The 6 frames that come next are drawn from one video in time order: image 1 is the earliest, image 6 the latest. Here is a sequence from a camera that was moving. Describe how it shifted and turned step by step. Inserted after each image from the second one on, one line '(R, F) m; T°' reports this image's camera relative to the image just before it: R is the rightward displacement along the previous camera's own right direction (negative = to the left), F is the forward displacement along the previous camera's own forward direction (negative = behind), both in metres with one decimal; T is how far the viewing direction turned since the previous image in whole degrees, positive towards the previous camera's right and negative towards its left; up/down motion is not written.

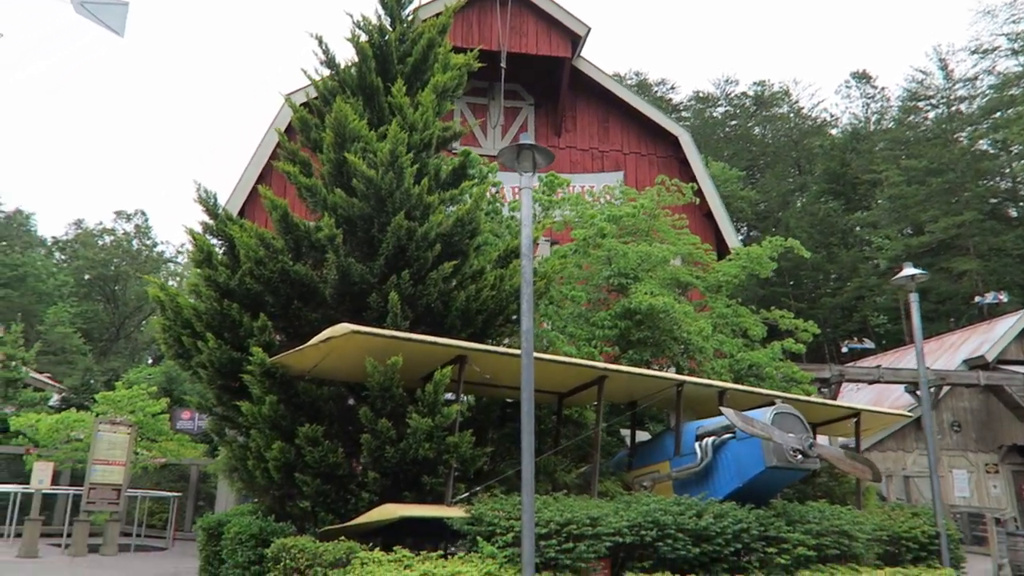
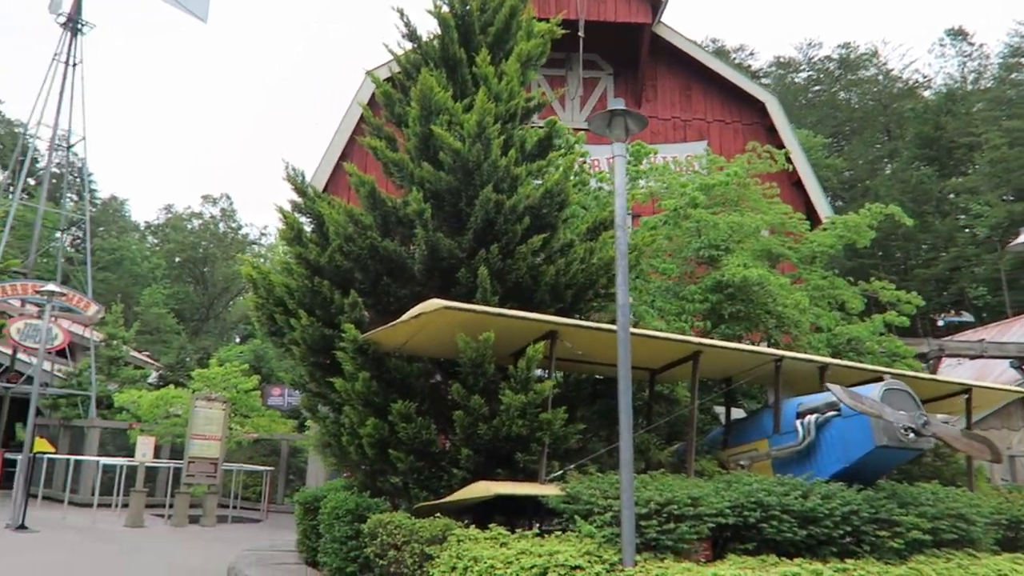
(-0.2, +0.2) m; -5°
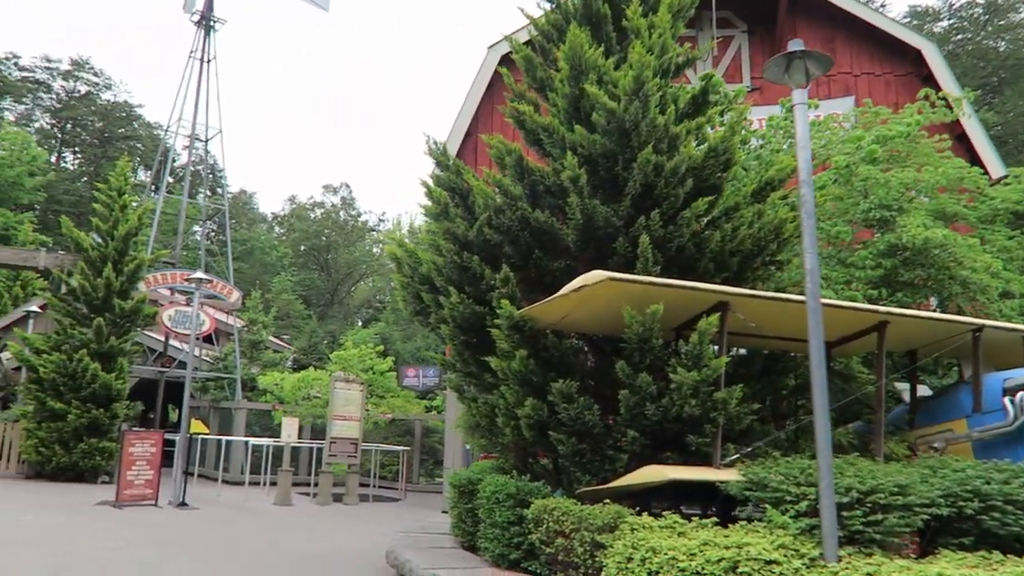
(-0.4, +0.4) m; -8°
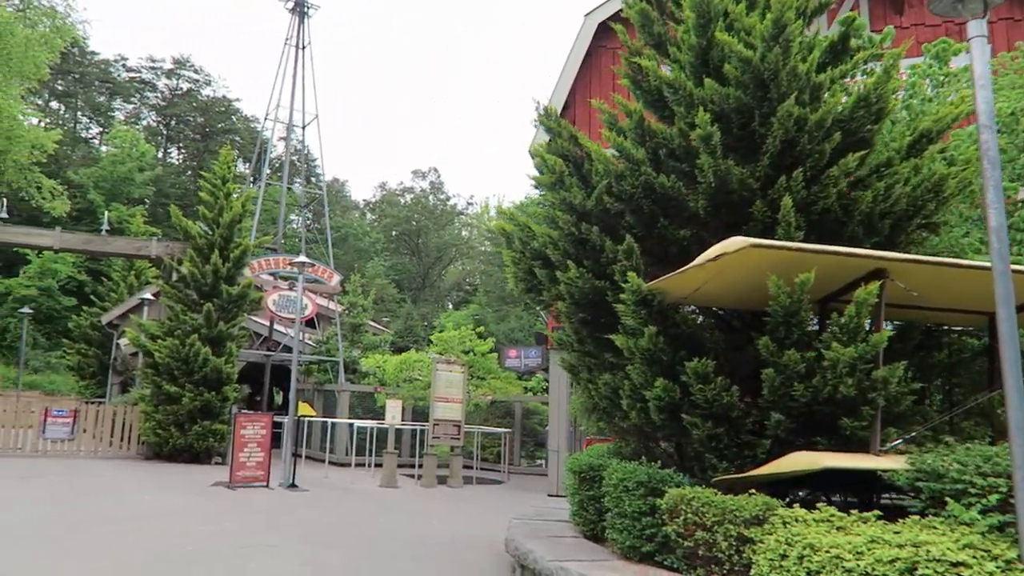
(-0.3, +0.5) m; -6°
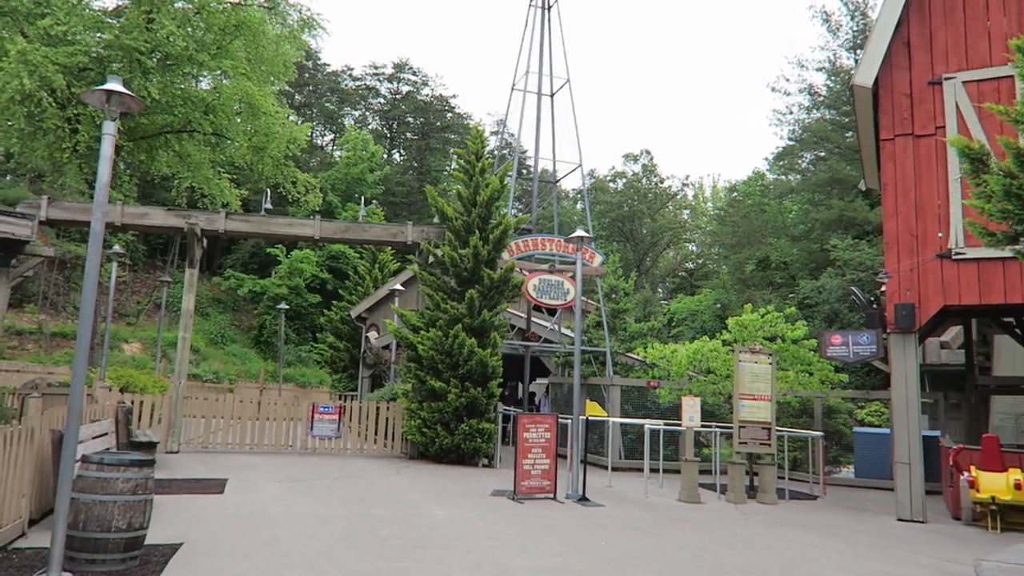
(-1.8, +2.2) m; -15°
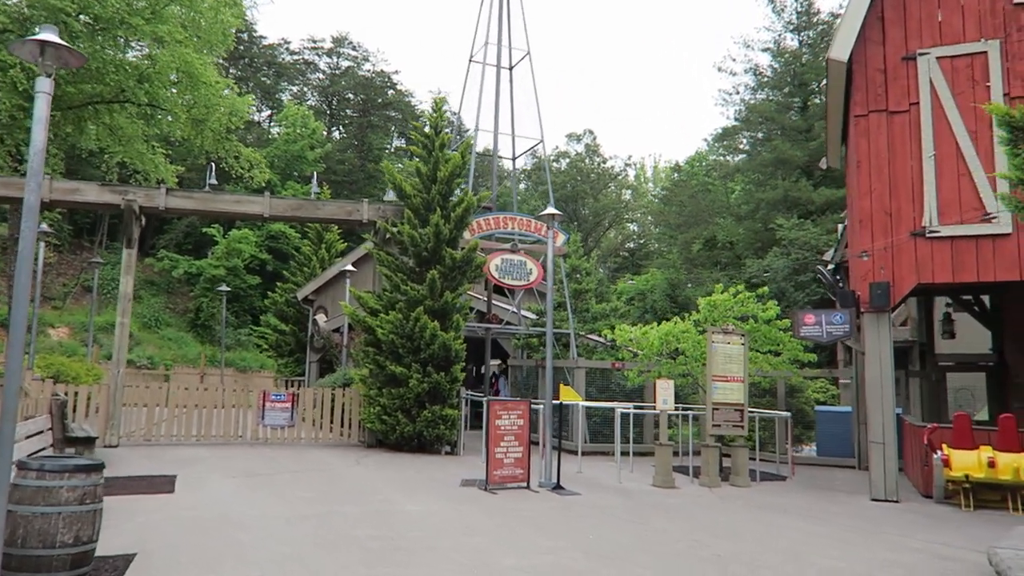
(-0.4, +0.6) m; +4°
